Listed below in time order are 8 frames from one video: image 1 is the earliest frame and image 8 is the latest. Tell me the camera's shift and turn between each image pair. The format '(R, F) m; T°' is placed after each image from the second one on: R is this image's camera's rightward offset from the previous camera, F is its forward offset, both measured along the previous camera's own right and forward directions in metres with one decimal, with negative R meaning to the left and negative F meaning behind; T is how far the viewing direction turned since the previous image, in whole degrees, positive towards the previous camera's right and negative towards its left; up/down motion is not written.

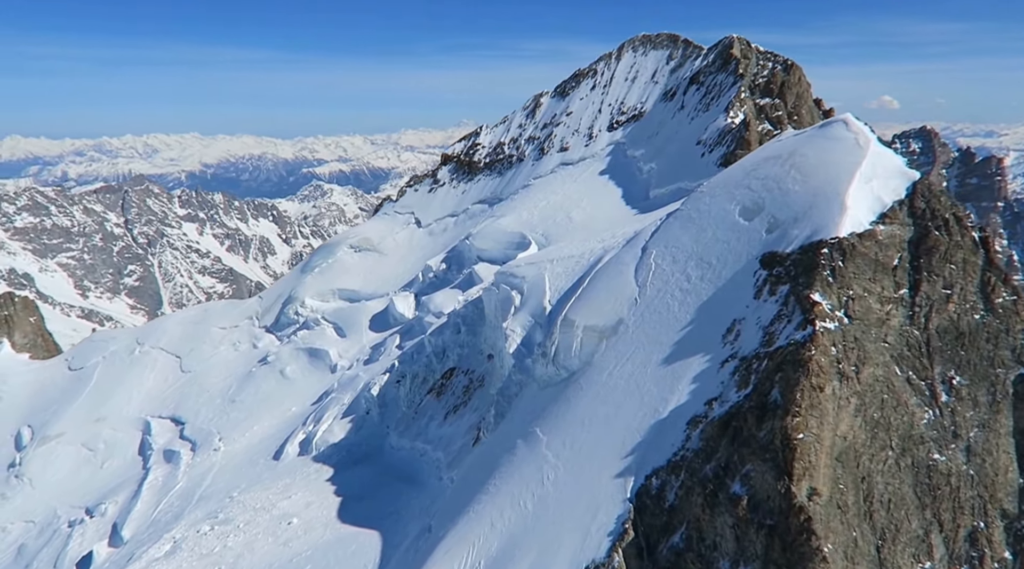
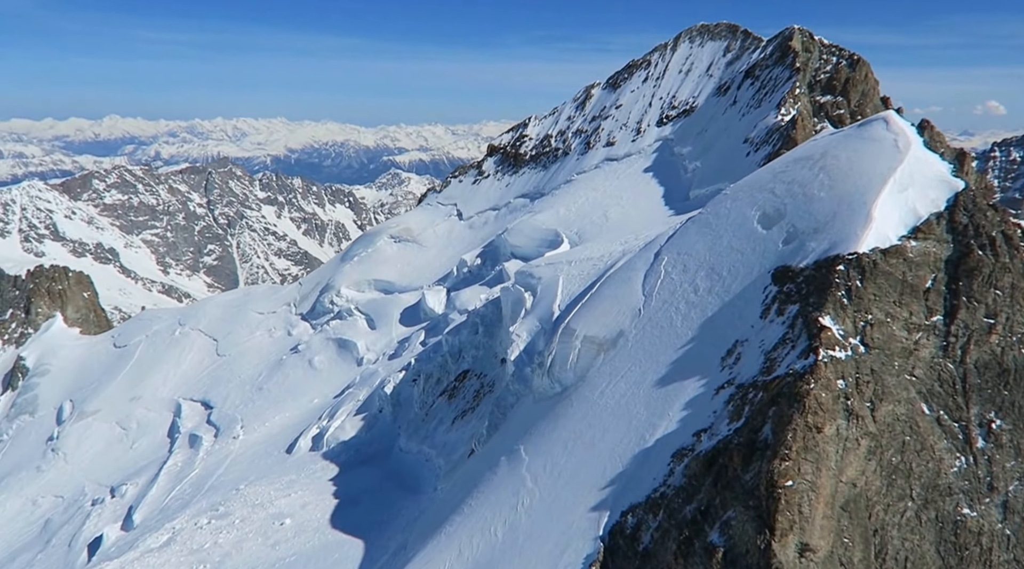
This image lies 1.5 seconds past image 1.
(+4.7, +4.4) m; -5°
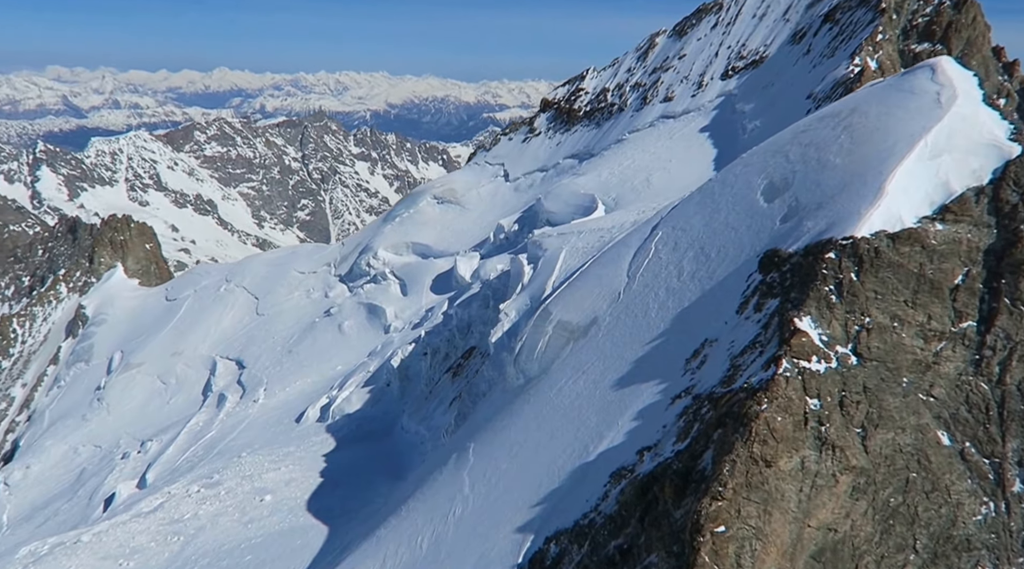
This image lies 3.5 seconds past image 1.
(+6.6, +6.9) m; -7°
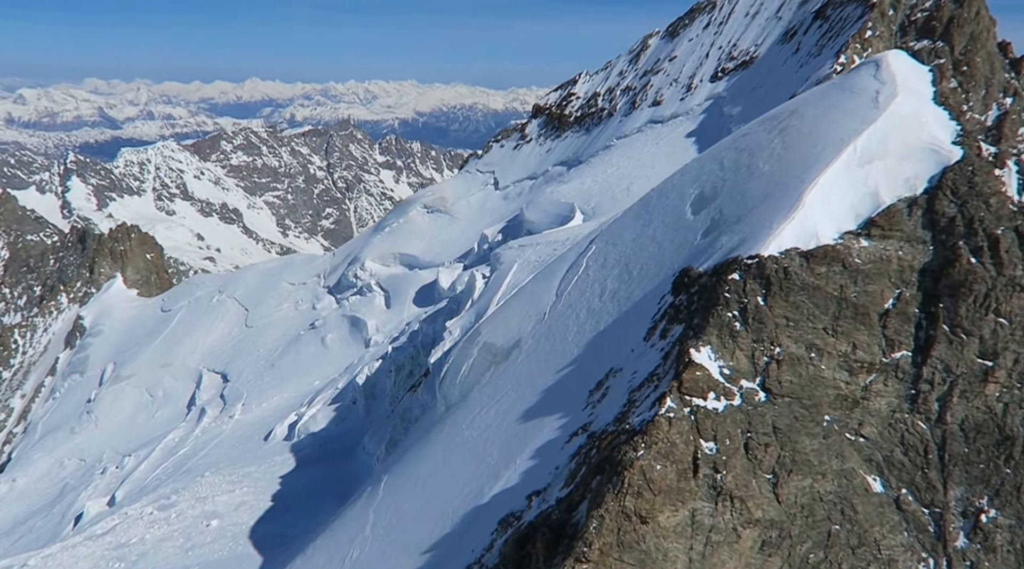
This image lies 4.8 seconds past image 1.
(+4.9, +3.2) m; -2°
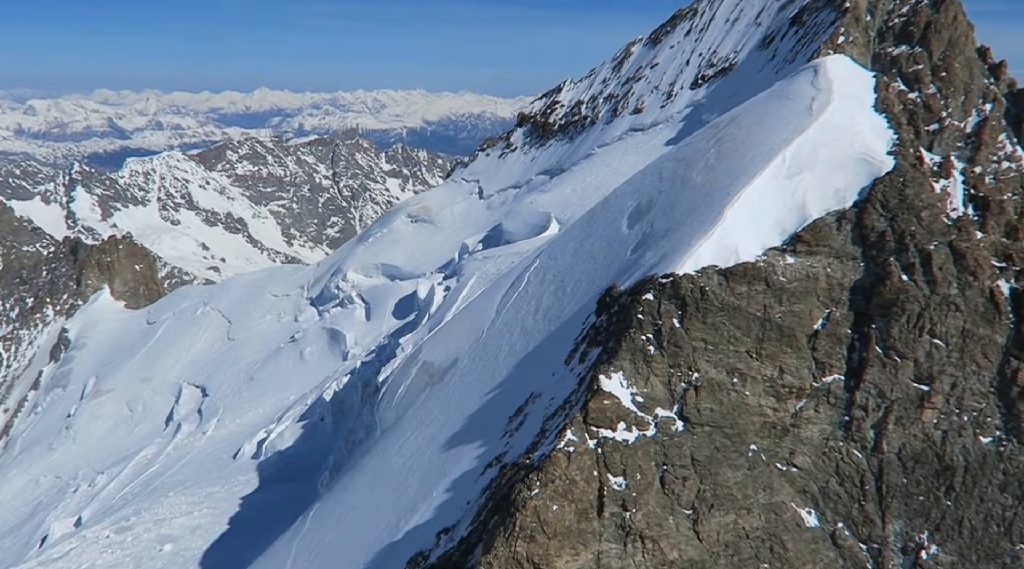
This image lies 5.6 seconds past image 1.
(+2.9, +1.6) m; -1°
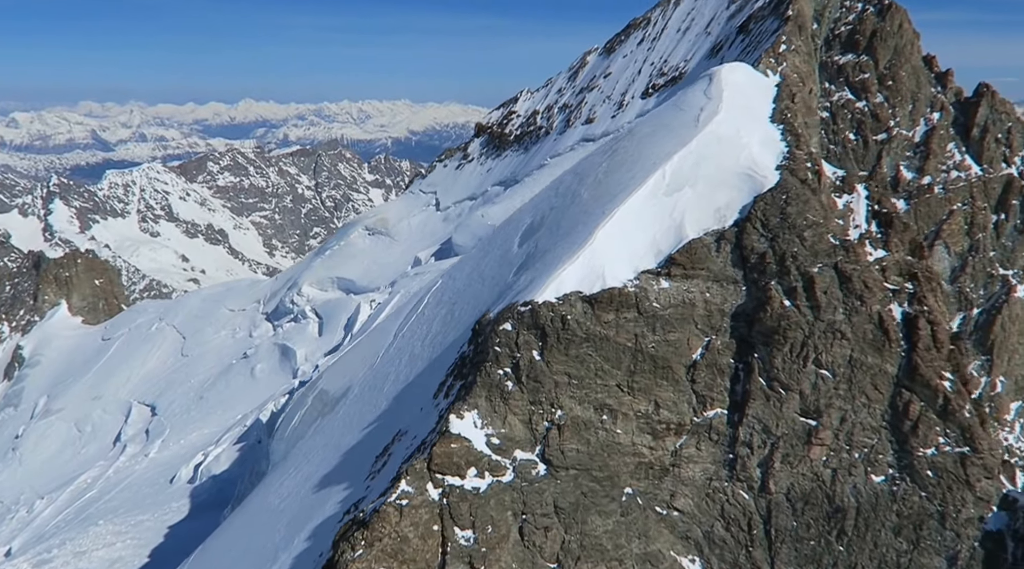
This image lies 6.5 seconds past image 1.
(+3.4, +1.9) m; 0°
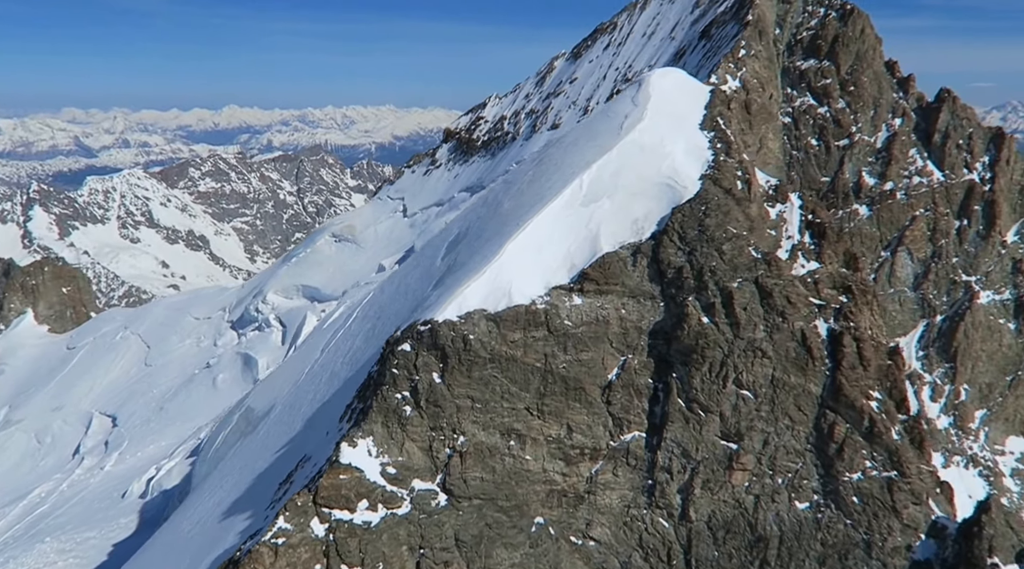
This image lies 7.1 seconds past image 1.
(+1.9, +1.2) m; +1°
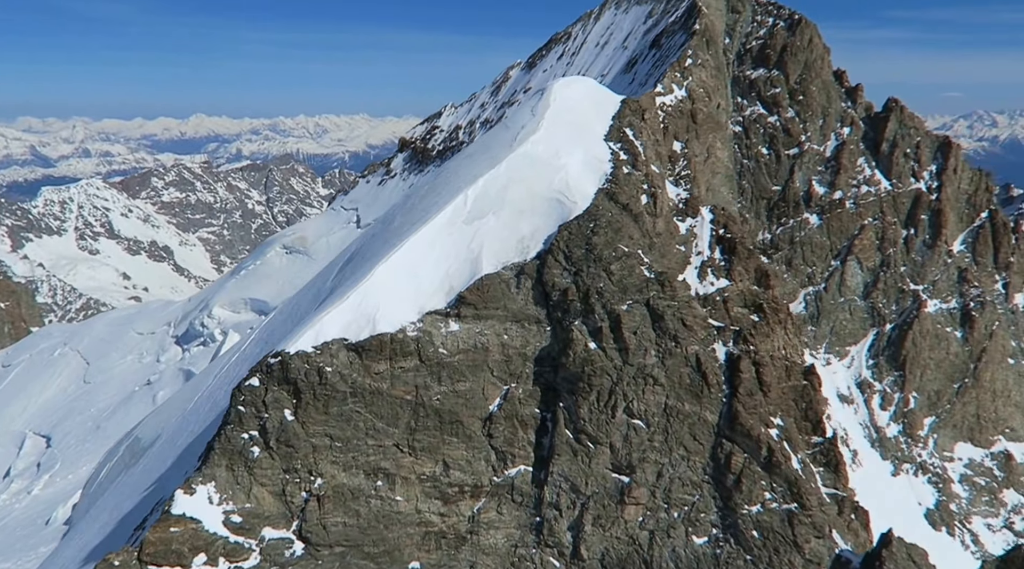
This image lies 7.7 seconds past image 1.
(+2.2, +1.9) m; +1°
